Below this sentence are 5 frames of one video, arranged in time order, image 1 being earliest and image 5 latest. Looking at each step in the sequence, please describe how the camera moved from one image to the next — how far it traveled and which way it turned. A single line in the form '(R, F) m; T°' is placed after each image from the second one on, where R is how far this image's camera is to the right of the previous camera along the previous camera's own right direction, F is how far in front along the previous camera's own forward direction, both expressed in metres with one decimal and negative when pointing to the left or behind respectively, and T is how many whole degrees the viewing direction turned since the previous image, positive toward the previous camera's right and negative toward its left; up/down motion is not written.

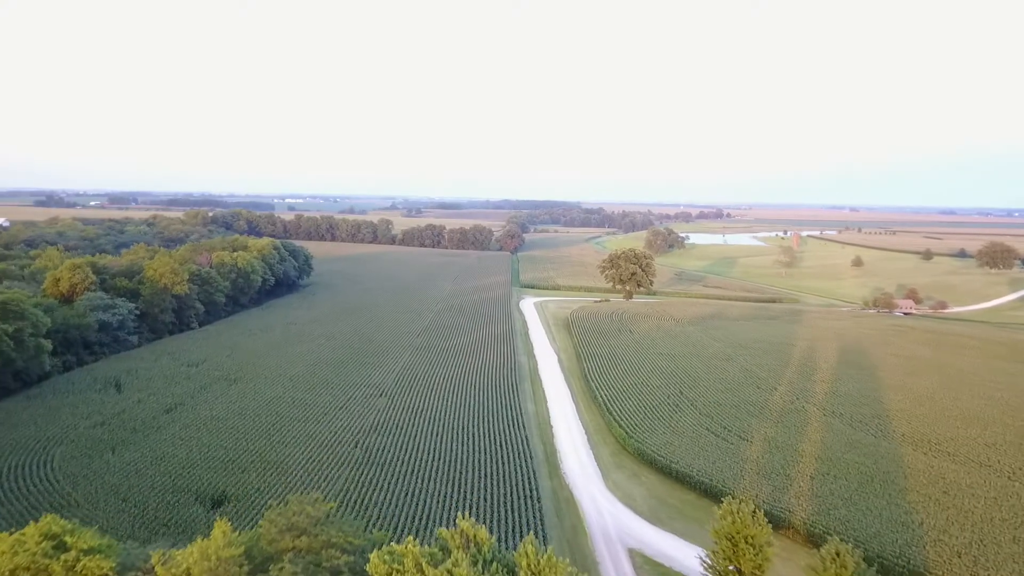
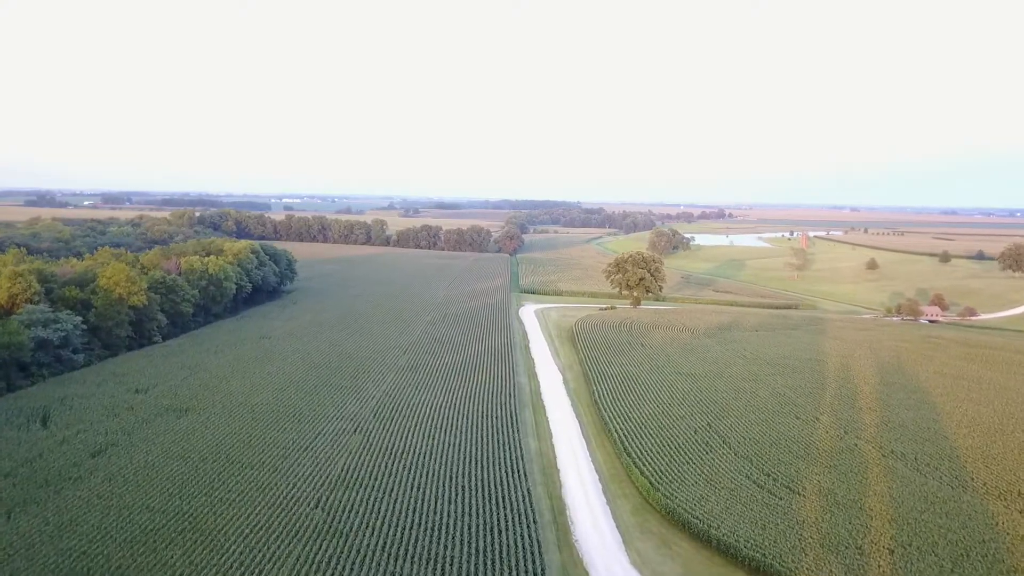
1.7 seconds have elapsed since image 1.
(0.0, +4.5) m; 0°
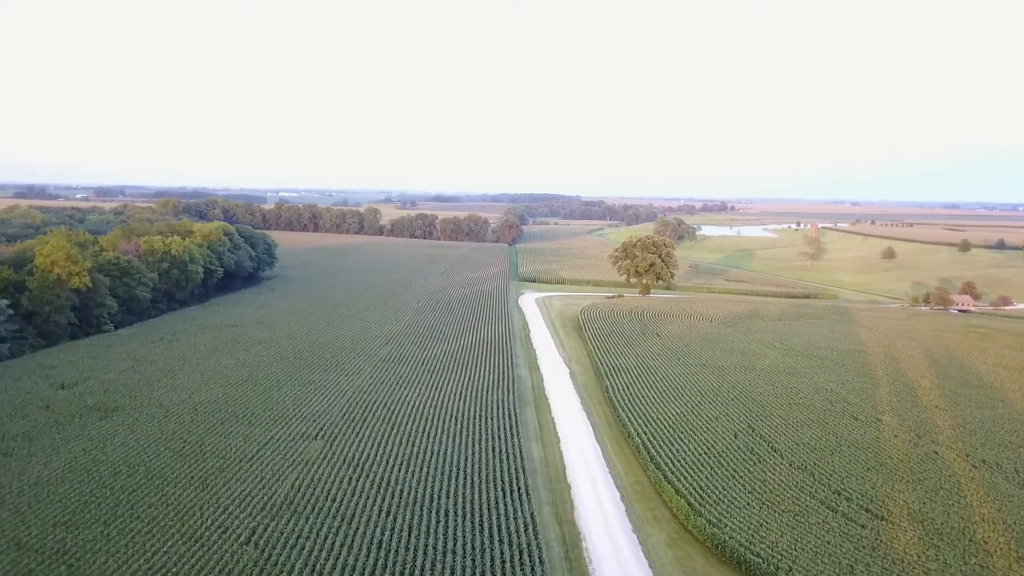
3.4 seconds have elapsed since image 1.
(0.0, +4.7) m; 0°
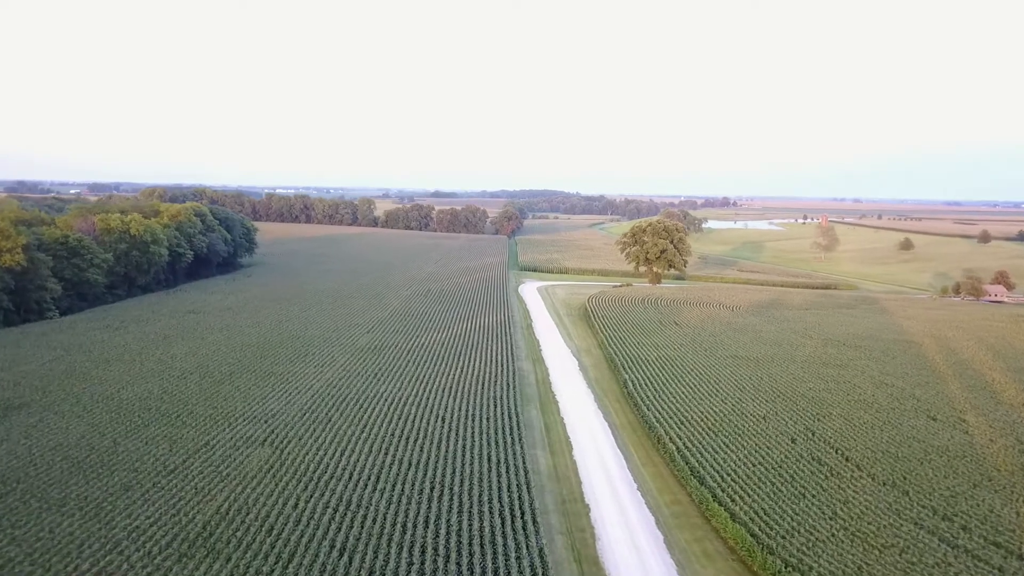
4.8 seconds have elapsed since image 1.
(-0.1, +4.2) m; 0°
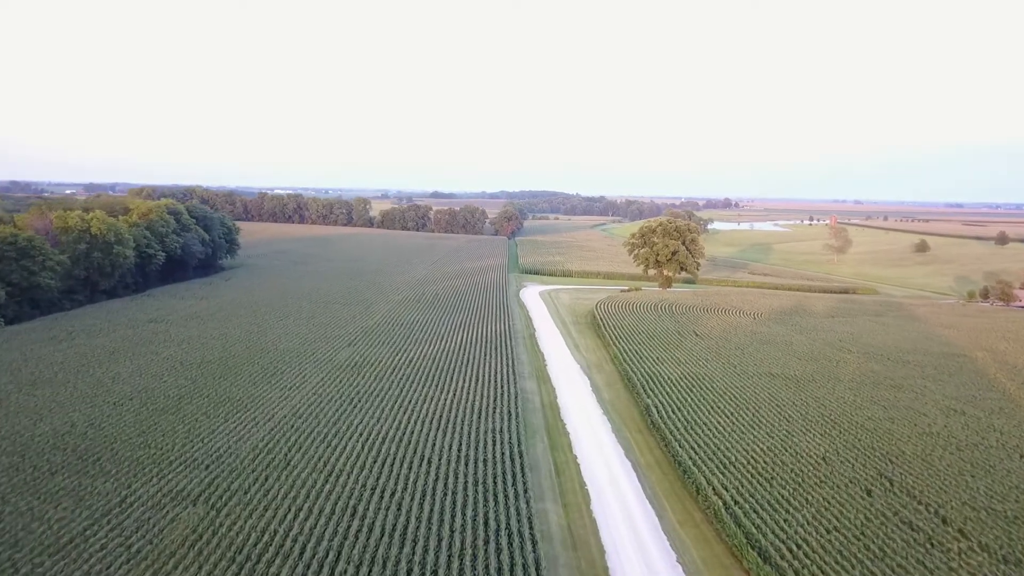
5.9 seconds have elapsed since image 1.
(-0.1, +3.4) m; 0°
